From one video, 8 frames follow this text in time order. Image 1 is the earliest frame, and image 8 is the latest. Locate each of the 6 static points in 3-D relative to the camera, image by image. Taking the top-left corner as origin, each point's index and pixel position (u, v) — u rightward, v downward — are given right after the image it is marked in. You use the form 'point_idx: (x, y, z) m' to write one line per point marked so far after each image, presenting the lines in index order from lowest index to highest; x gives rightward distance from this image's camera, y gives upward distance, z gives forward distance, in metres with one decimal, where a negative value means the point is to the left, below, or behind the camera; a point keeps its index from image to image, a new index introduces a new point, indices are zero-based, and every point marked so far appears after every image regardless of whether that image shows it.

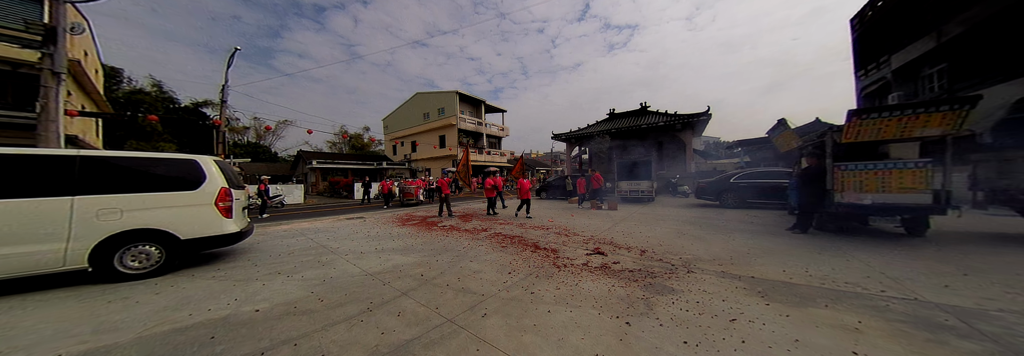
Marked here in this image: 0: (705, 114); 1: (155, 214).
0: (+11.3, +3.7, +13.8) m
1: (-5.2, -0.5, +3.5) m
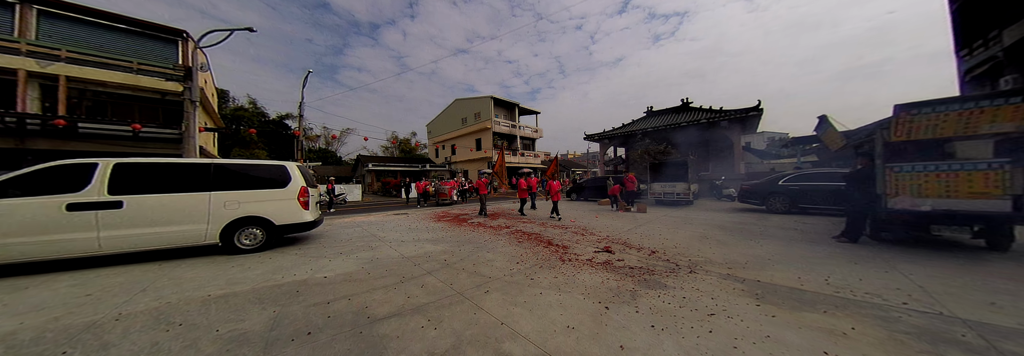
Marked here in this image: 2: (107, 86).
0: (+12.9, +3.6, +12.4) m
1: (-5.0, -0.6, +4.7) m
2: (-18.2, +4.2, +10.6) m
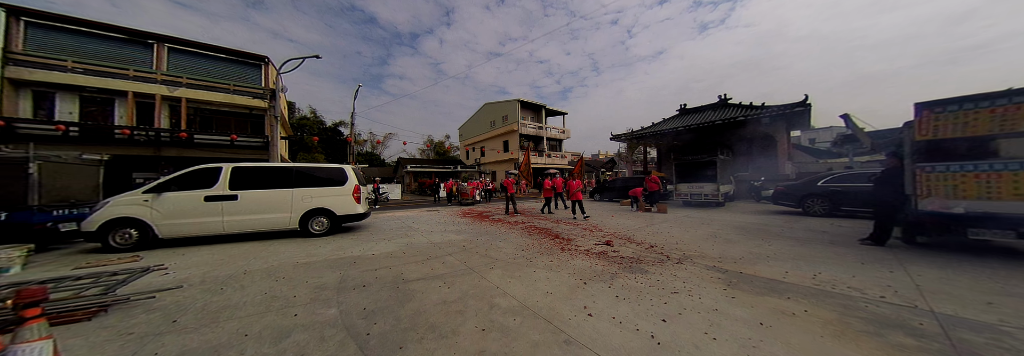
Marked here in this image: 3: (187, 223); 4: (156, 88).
0: (+14.0, +3.5, +11.4) m
1: (-4.7, -0.5, +5.9) m
2: (-17.0, +4.2, +13.5) m
3: (-6.8, -0.9, +5.0) m
4: (-18.4, +4.7, +12.3) m
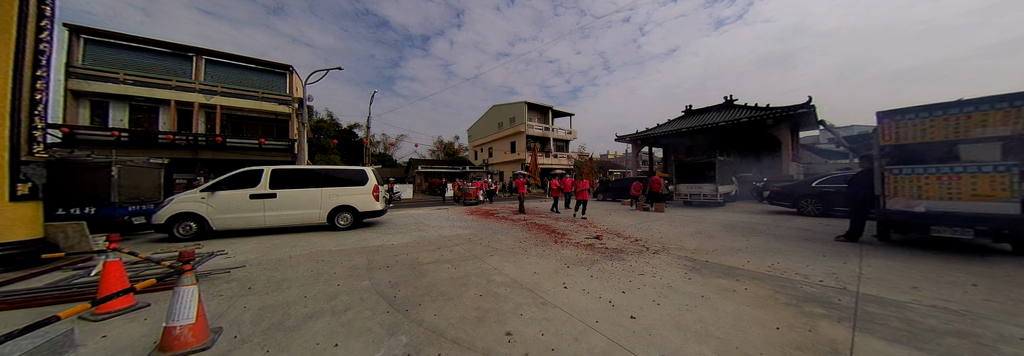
0: (+14.3, +3.5, +11.4) m
1: (-4.6, -0.6, +6.7) m
2: (-16.6, +4.2, +14.7) m
3: (-6.8, -1.0, +5.9) m
4: (-18.1, +4.7, +13.6) m
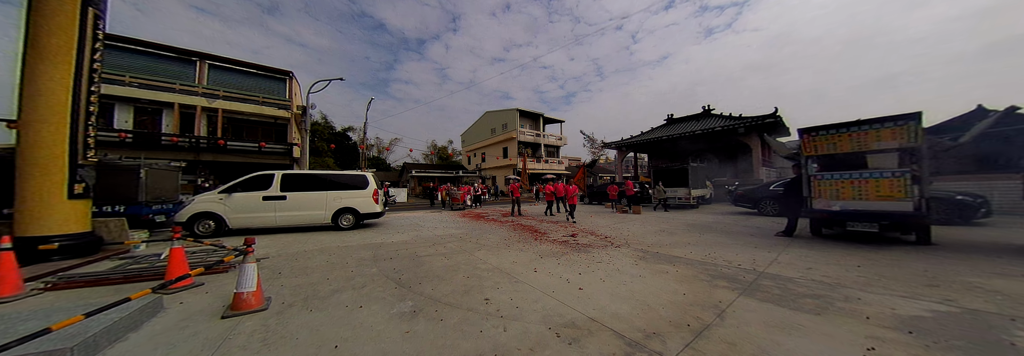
0: (+13.8, +3.2, +12.5) m
1: (-5.0, -0.7, +7.3) m
2: (-17.2, +3.9, +15.1) m
3: (-7.2, -1.1, +6.4) m
4: (-18.6, +4.5, +14.0) m
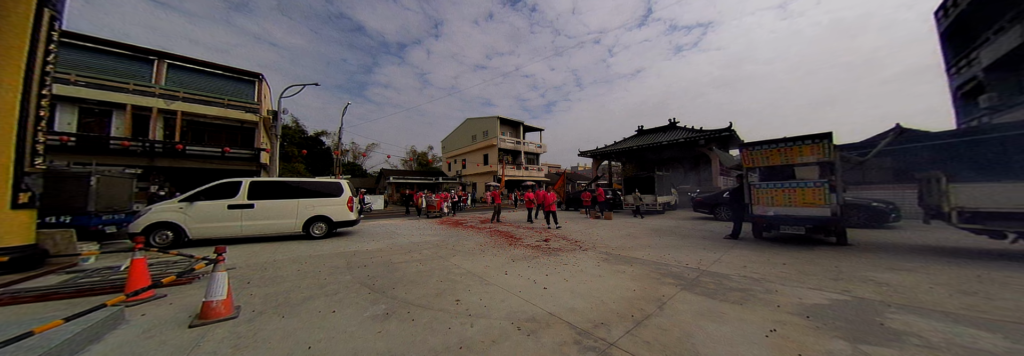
0: (+12.7, +2.8, +13.9) m
1: (-5.7, -0.9, +7.2) m
2: (-18.4, +3.5, +14.2) m
3: (-7.8, -1.3, +6.1) m
4: (-19.7, +4.1, +13.0) m
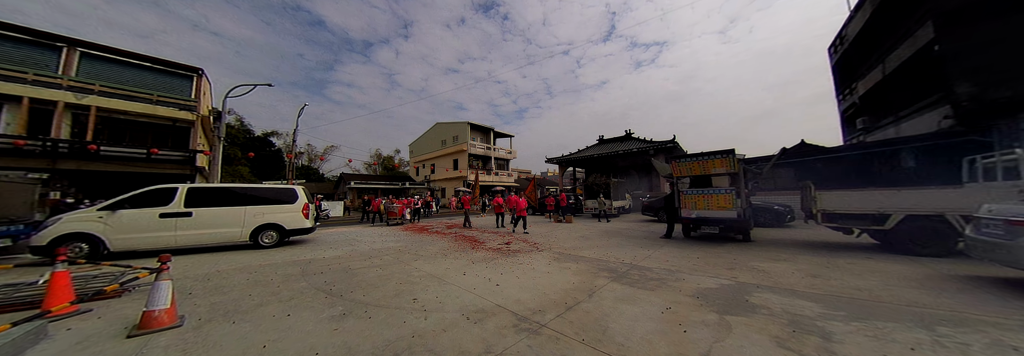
0: (+10.6, +2.4, +15.8) m
1: (-6.8, -1.1, +6.8) m
2: (-20.3, +3.3, +12.3) m
3: (-8.8, -1.4, +5.5) m
4: (-21.4, +3.9, +11.0) m
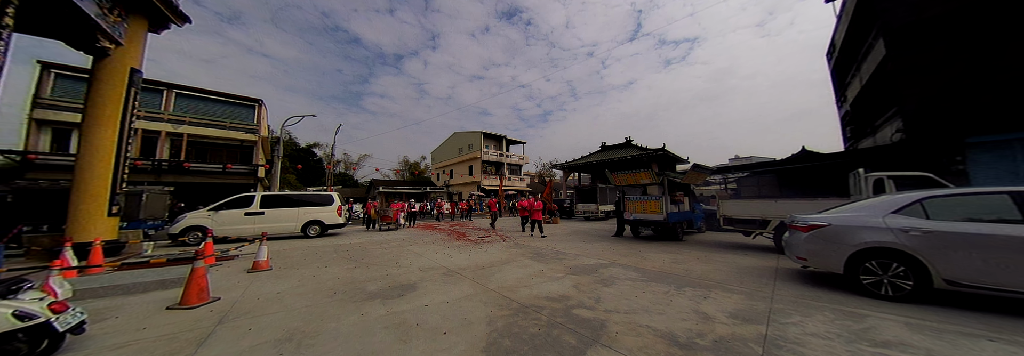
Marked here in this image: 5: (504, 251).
0: (+10.6, +2.0, +16.6) m
1: (-7.6, -1.4, +9.3) m
2: (-20.5, +2.8, +16.1) m
3: (-9.7, -1.7, +8.2) m
4: (-21.8, +3.4, +14.9) m
5: (-0.1, -1.9, +6.1) m
